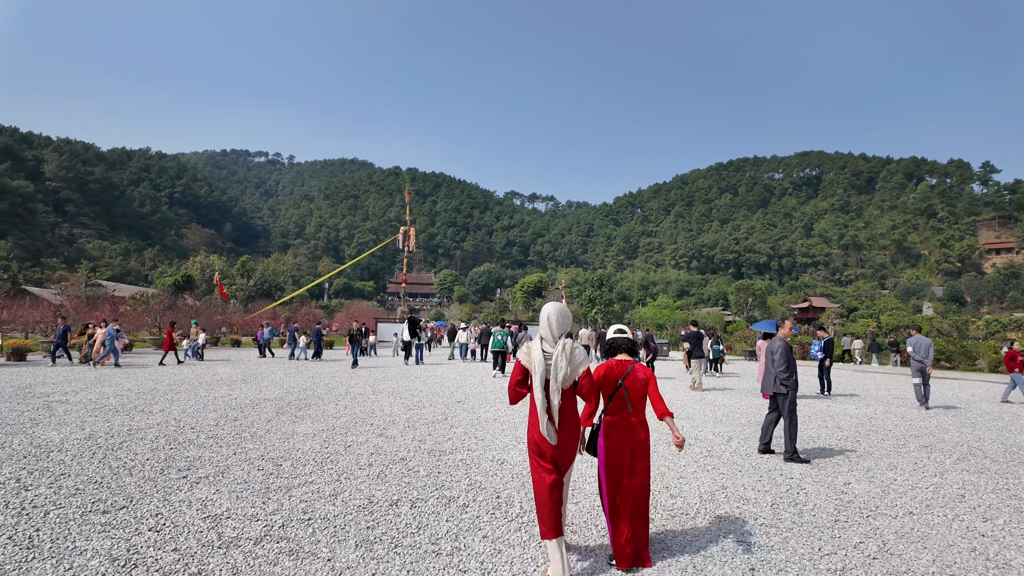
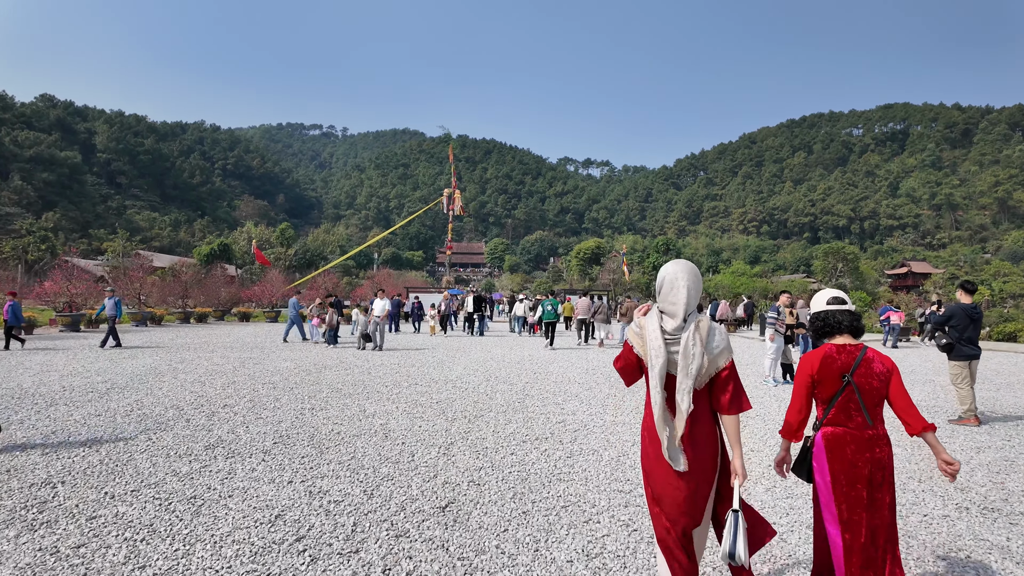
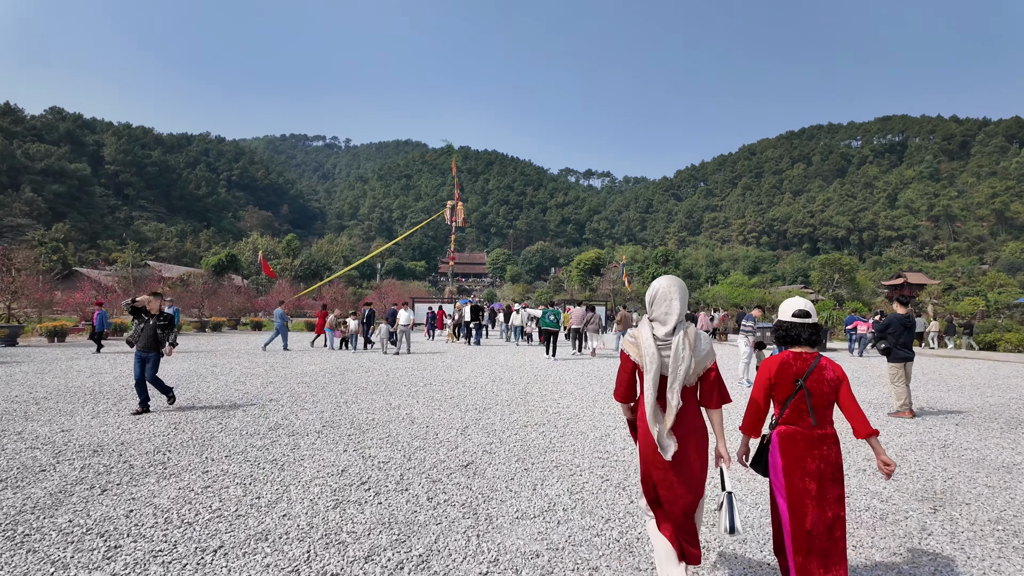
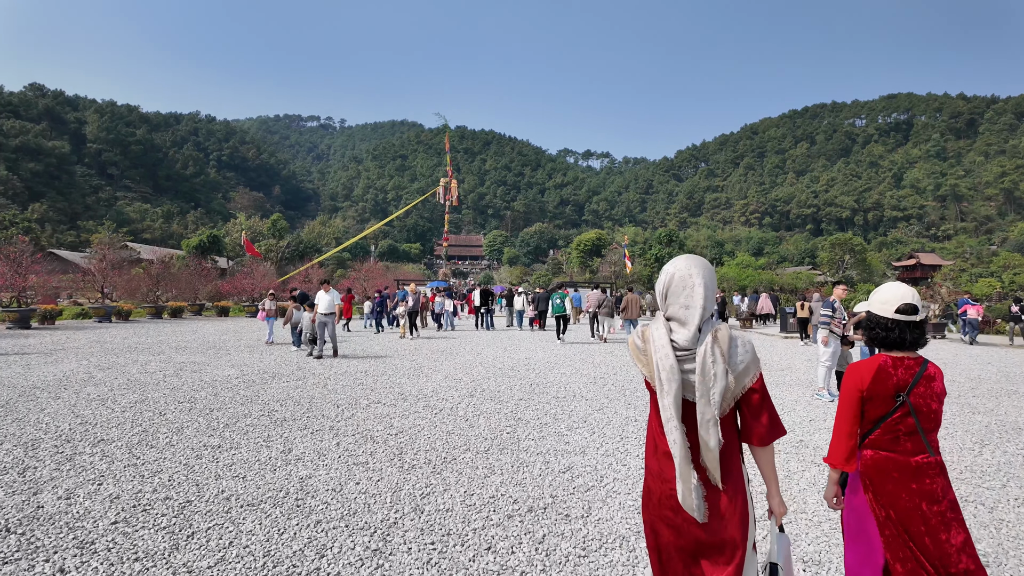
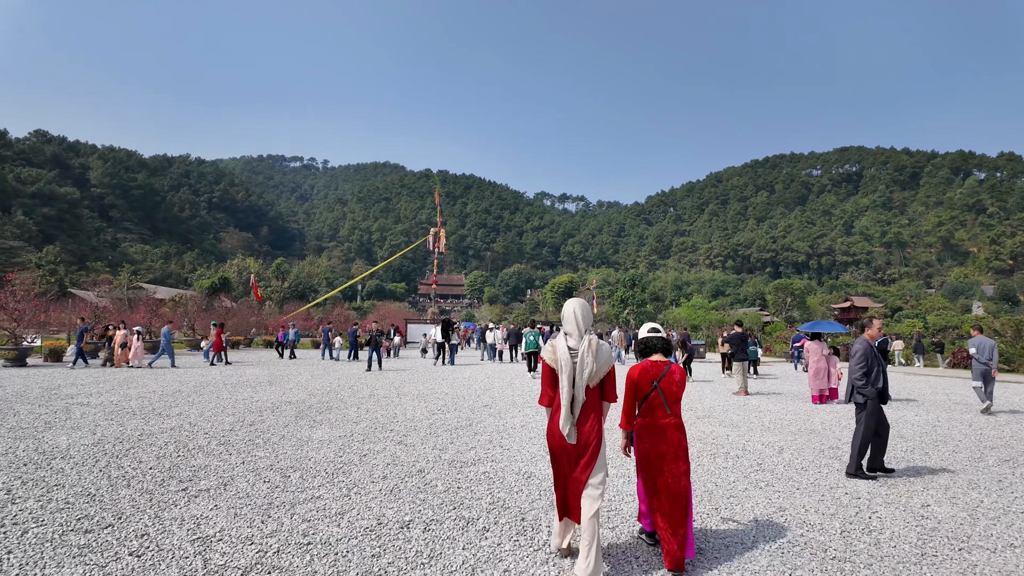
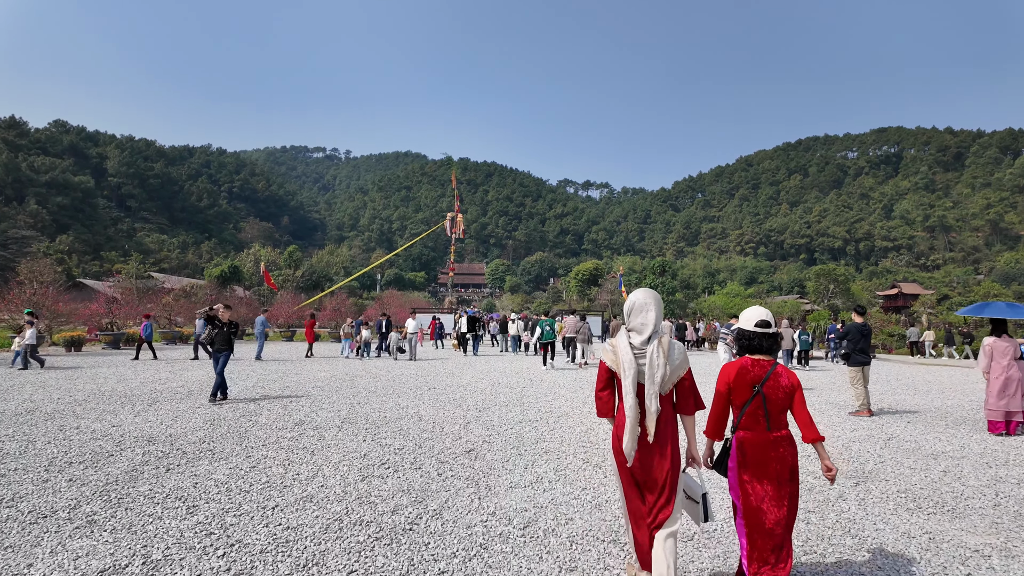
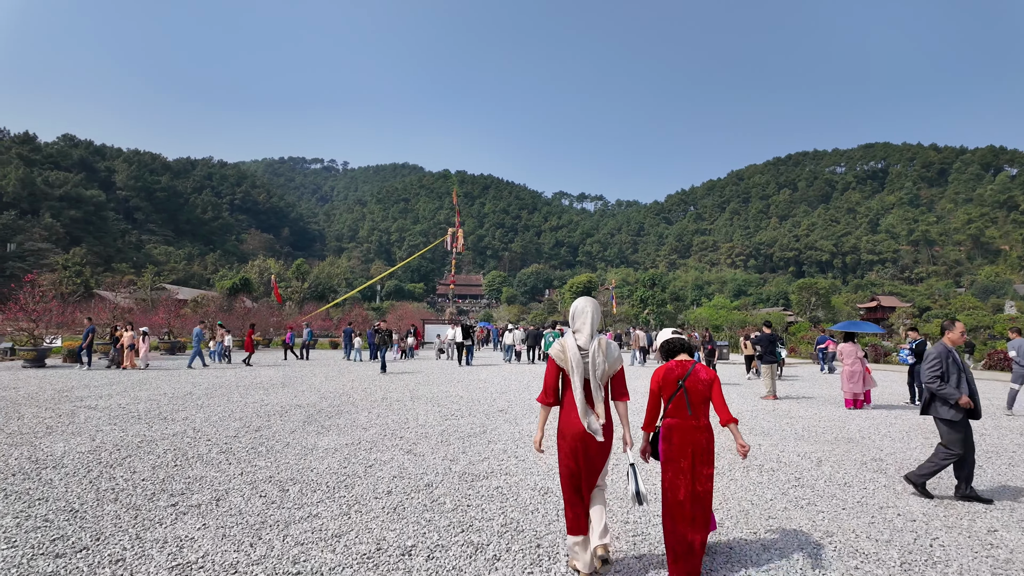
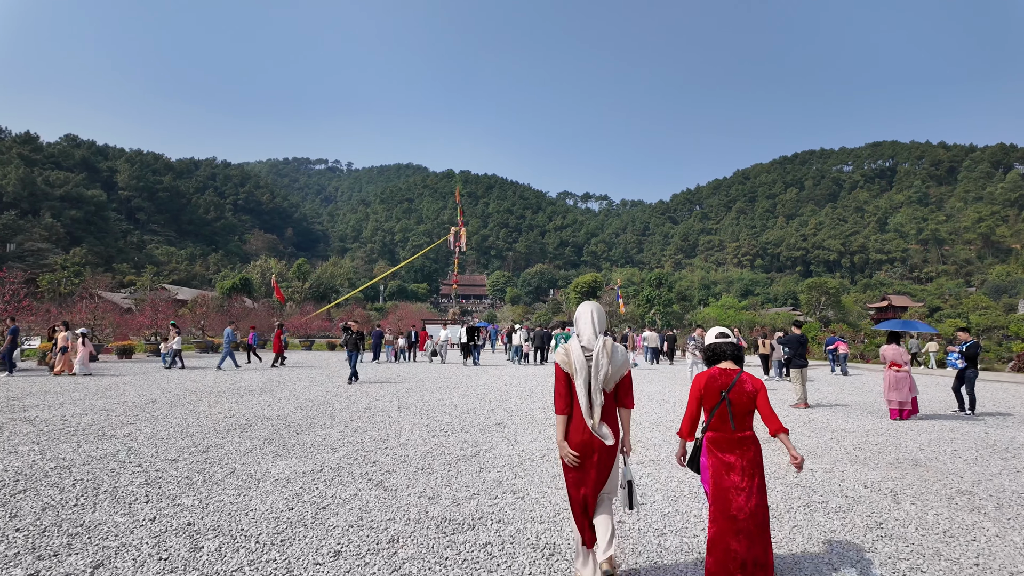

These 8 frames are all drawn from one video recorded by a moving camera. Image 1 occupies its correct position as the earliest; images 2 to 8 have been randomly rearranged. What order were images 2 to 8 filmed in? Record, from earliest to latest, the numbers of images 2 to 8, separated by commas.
5, 7, 8, 6, 3, 2, 4
